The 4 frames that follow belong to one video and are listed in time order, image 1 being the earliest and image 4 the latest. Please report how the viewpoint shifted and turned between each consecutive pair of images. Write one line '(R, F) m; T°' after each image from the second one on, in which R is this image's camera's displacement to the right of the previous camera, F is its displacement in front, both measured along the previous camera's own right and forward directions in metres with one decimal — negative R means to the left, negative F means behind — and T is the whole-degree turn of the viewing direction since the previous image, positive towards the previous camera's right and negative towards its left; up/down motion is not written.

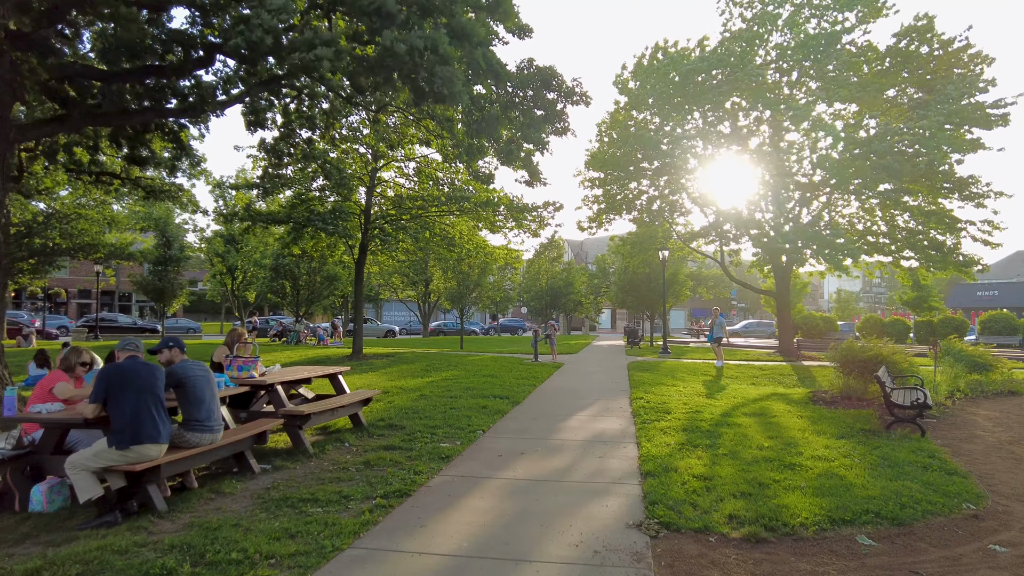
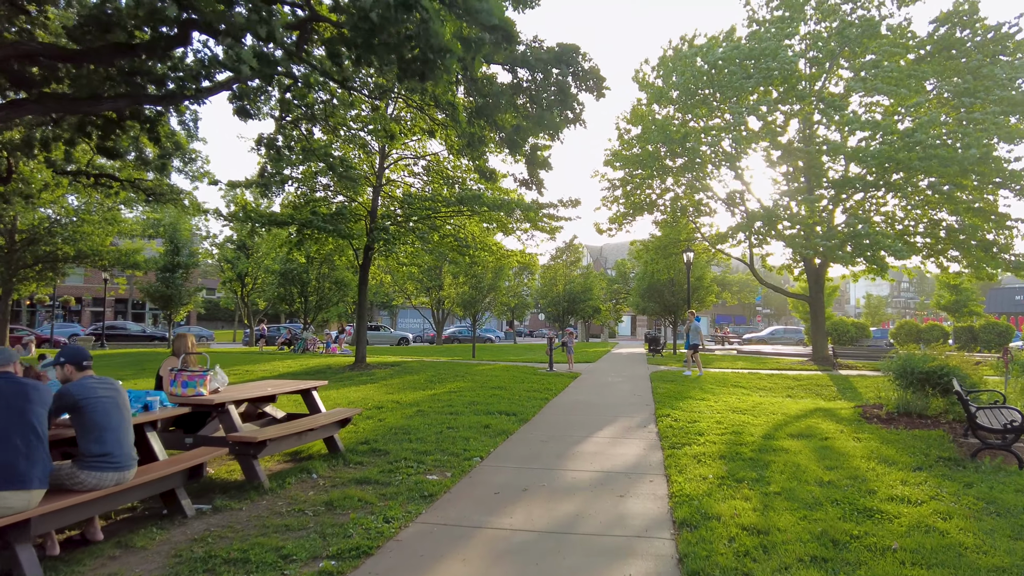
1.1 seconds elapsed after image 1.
(+0.2, +1.1) m; -2°
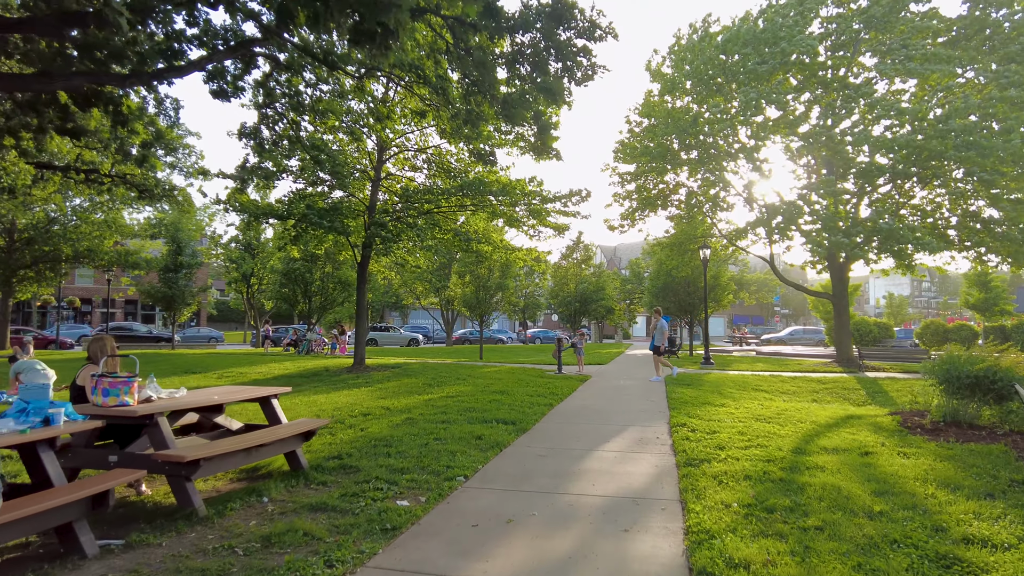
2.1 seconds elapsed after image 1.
(+0.2, +0.8) m; -1°
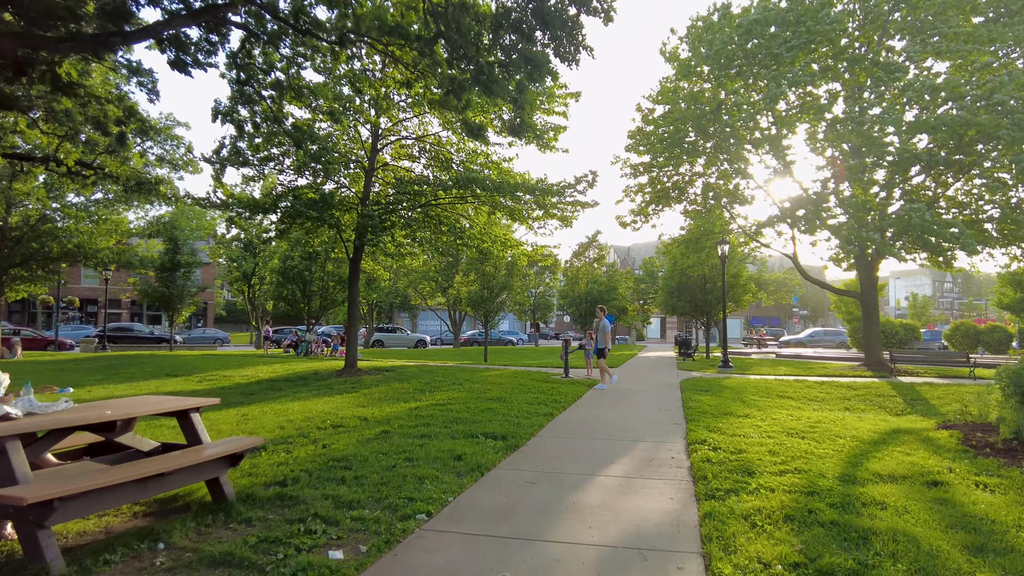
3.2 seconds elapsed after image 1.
(+0.3, +1.1) m; -1°
